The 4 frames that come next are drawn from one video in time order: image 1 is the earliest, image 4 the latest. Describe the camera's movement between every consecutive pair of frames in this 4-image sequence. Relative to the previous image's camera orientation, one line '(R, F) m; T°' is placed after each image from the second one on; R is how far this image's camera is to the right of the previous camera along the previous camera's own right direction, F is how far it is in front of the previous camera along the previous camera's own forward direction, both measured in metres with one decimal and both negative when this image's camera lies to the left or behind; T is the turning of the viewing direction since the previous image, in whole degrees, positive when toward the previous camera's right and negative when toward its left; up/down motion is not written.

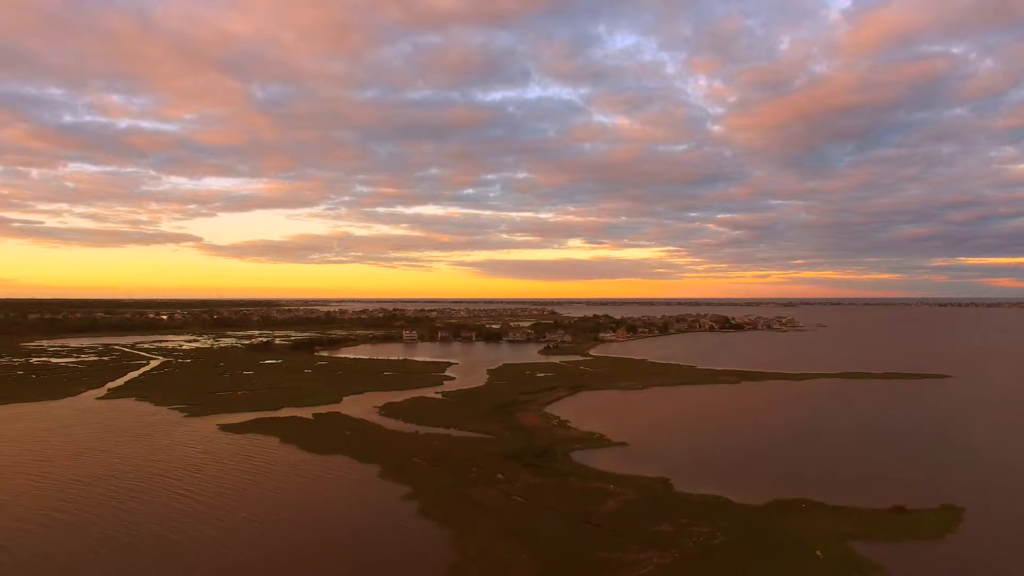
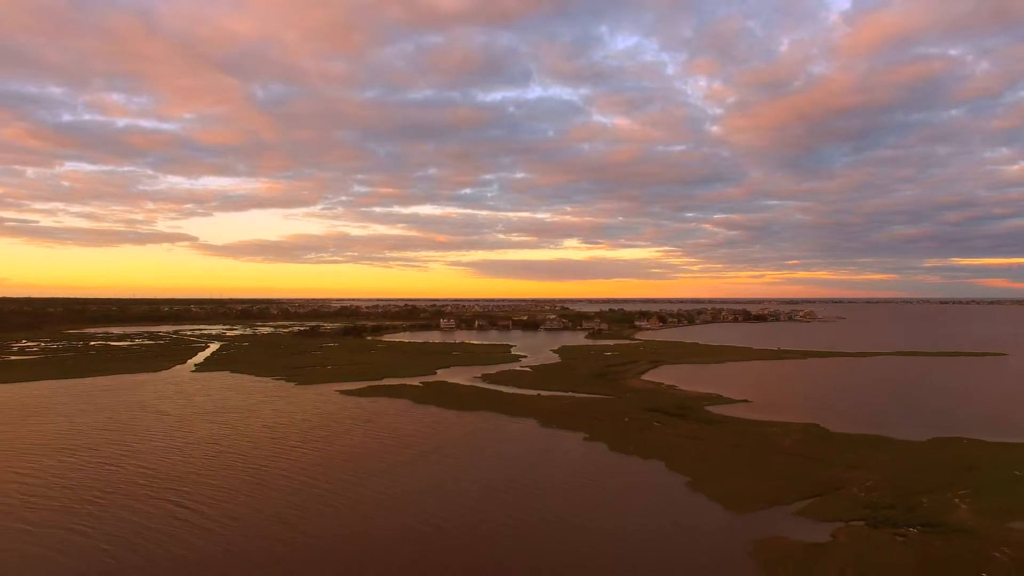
(-6.2, -1.2) m; +1°
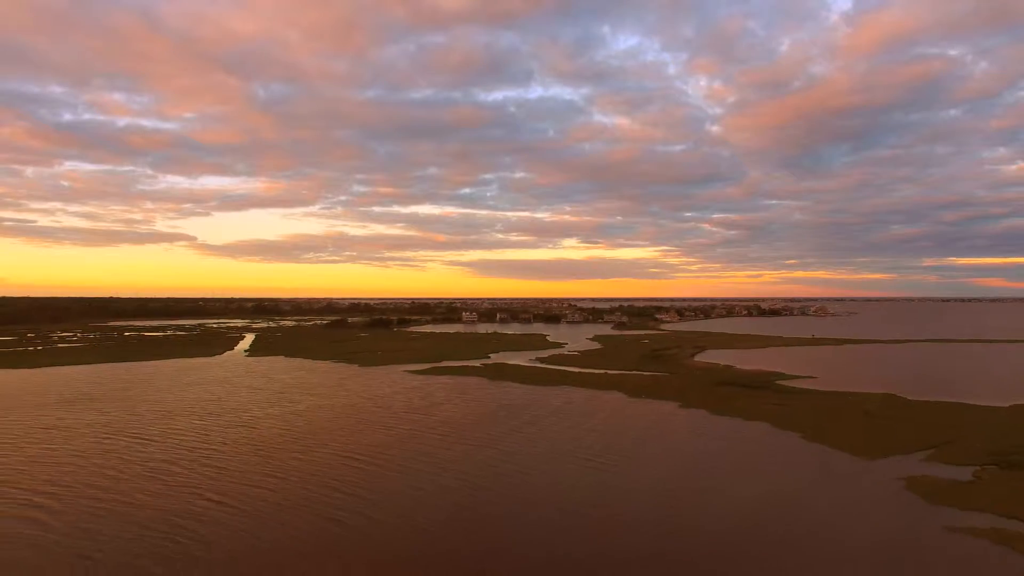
(-3.6, -0.8) m; 0°
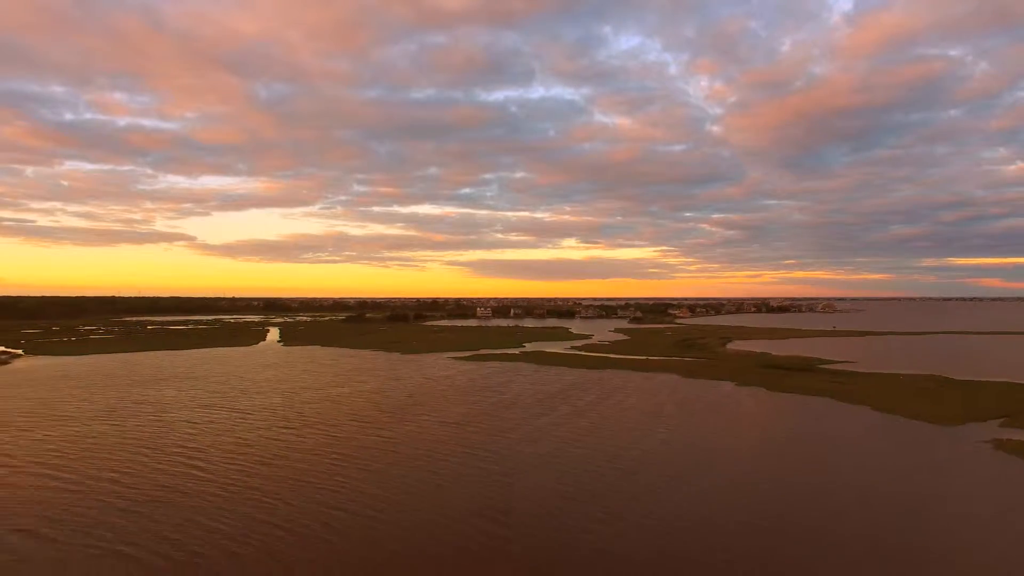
(-2.4, -0.7) m; 0°
